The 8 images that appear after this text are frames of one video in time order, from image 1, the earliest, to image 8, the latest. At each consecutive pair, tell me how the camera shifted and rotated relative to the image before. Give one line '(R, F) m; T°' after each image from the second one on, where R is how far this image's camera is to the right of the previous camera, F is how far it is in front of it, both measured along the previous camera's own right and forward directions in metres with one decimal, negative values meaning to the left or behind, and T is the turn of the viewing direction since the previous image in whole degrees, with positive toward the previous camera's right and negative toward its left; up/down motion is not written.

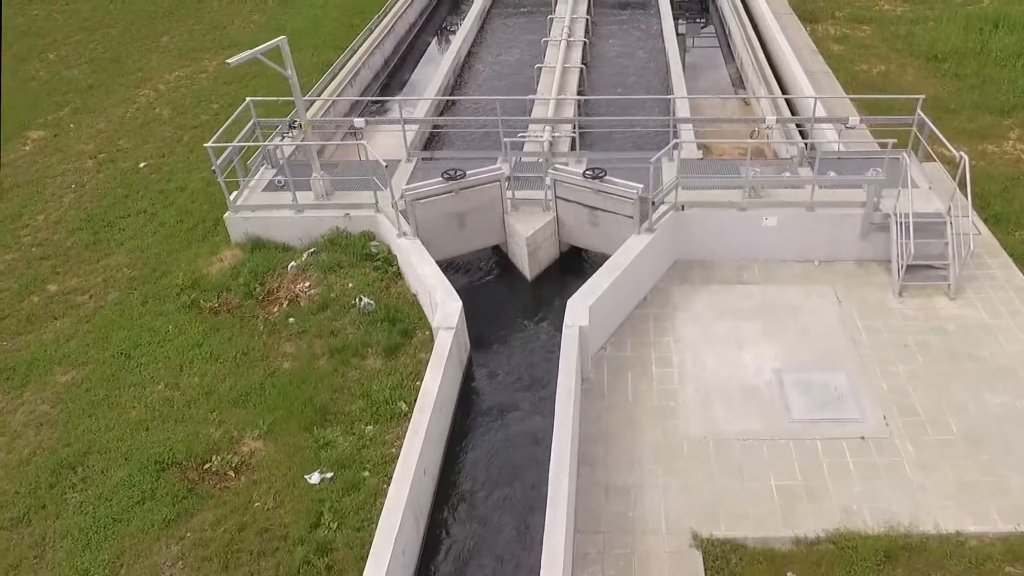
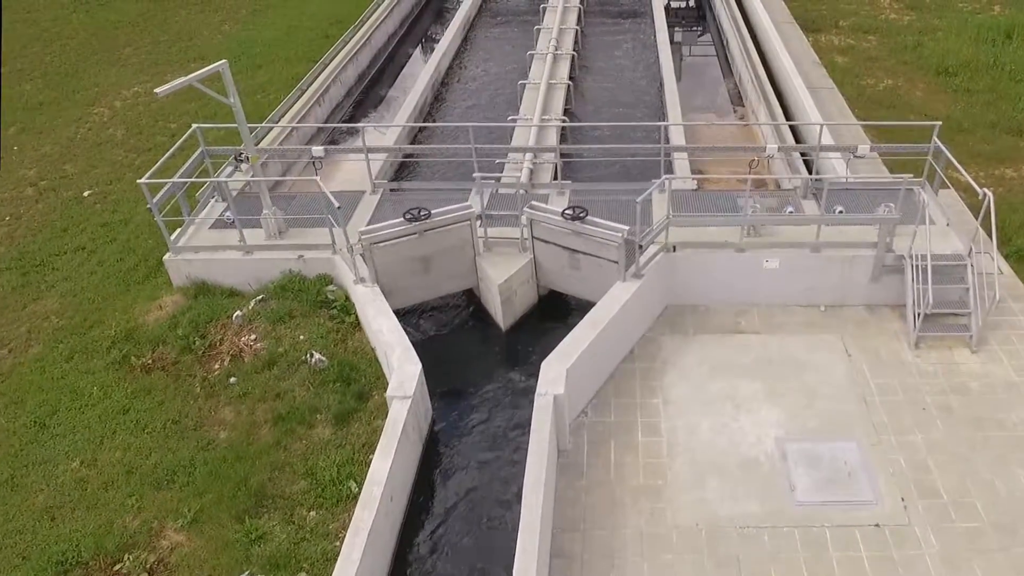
(+0.1, +0.8) m; 0°
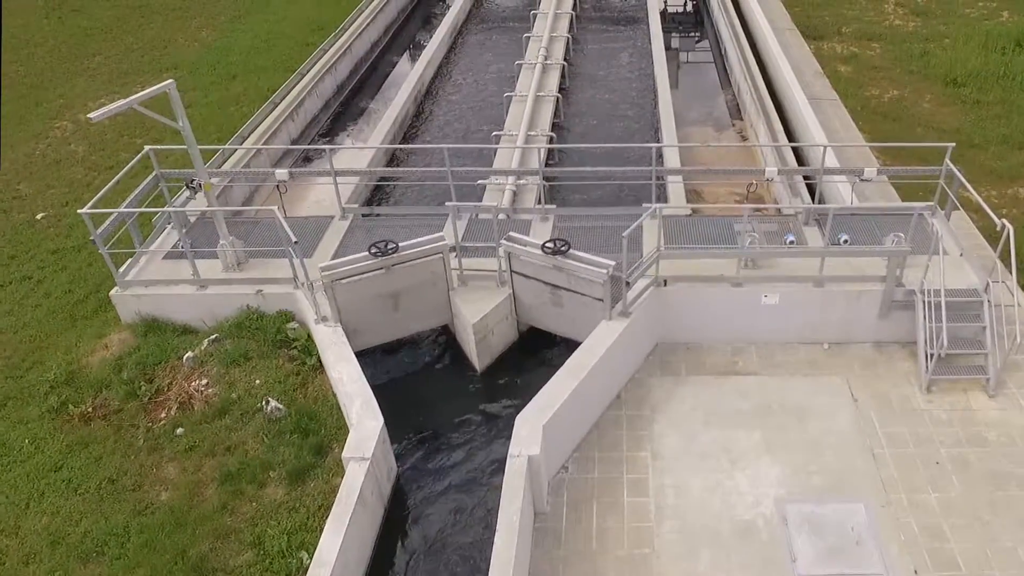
(+0.1, +0.6) m; 0°
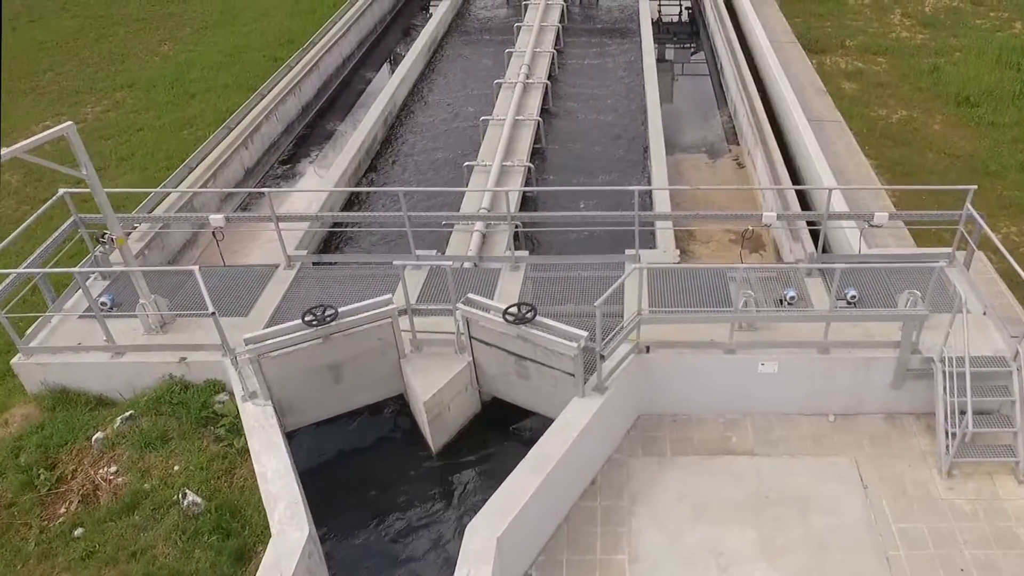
(+0.2, +0.9) m; 0°
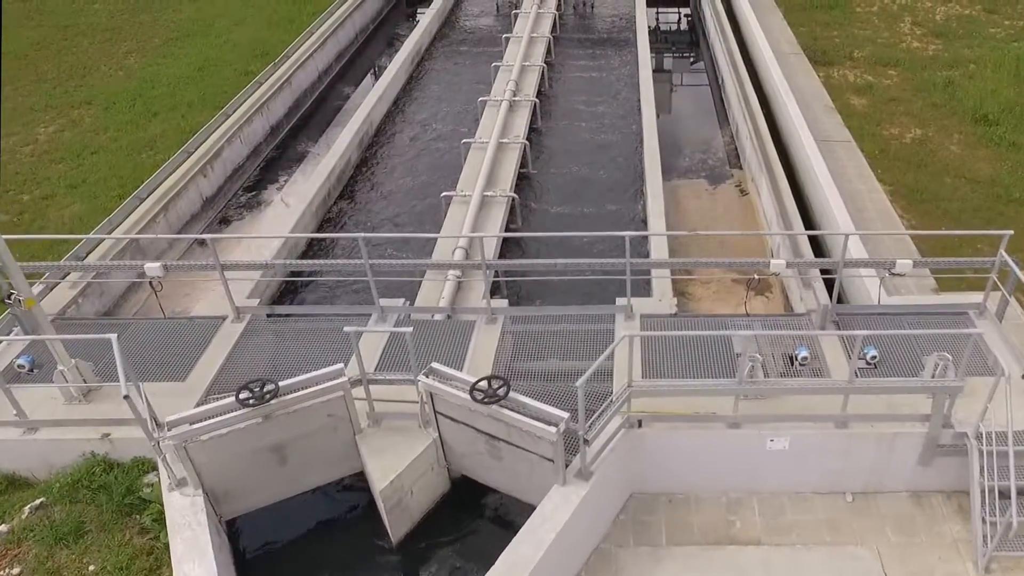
(+0.1, +0.8) m; 0°
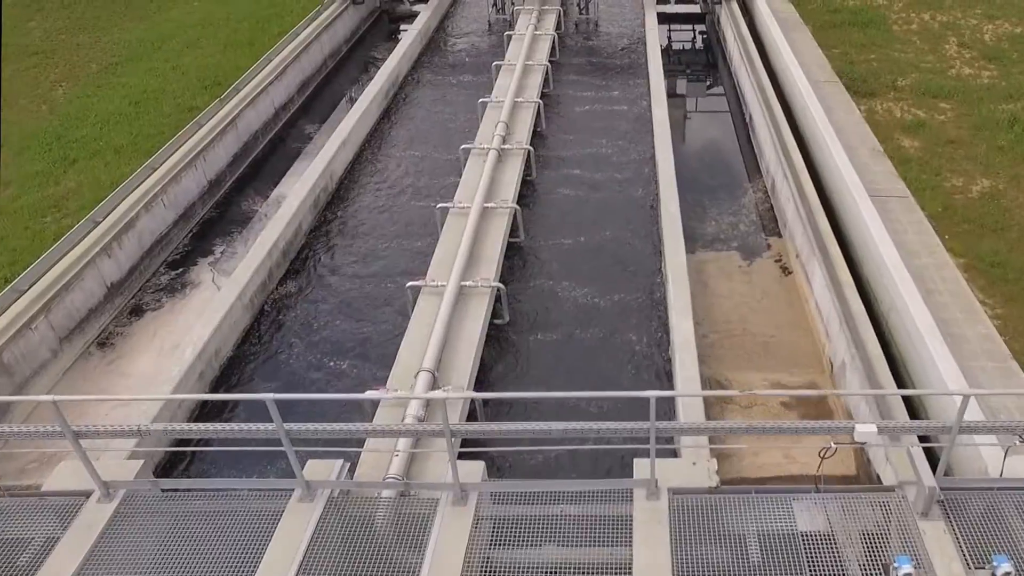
(+0.1, +1.7) m; 0°
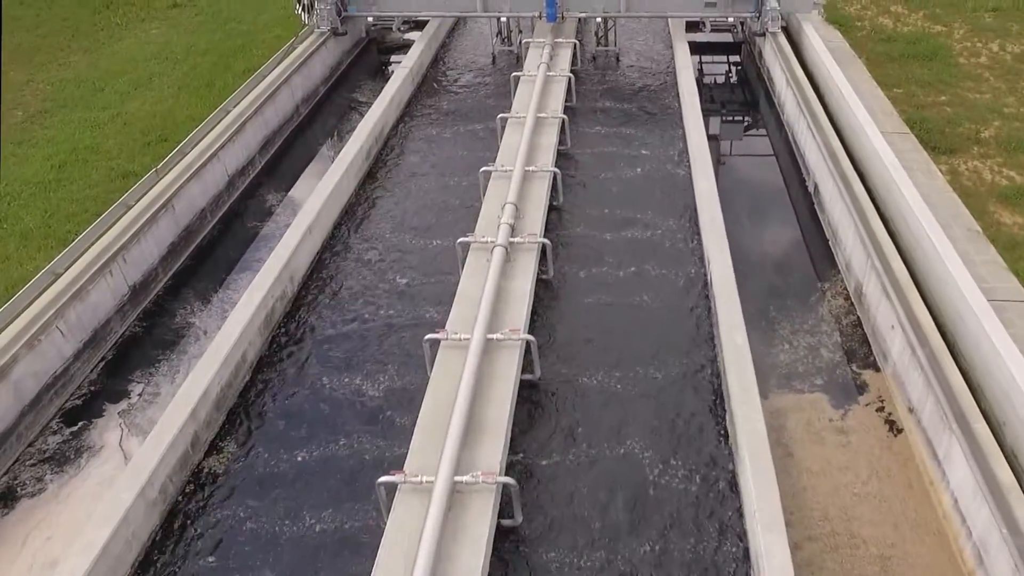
(0.0, +1.9) m; 0°
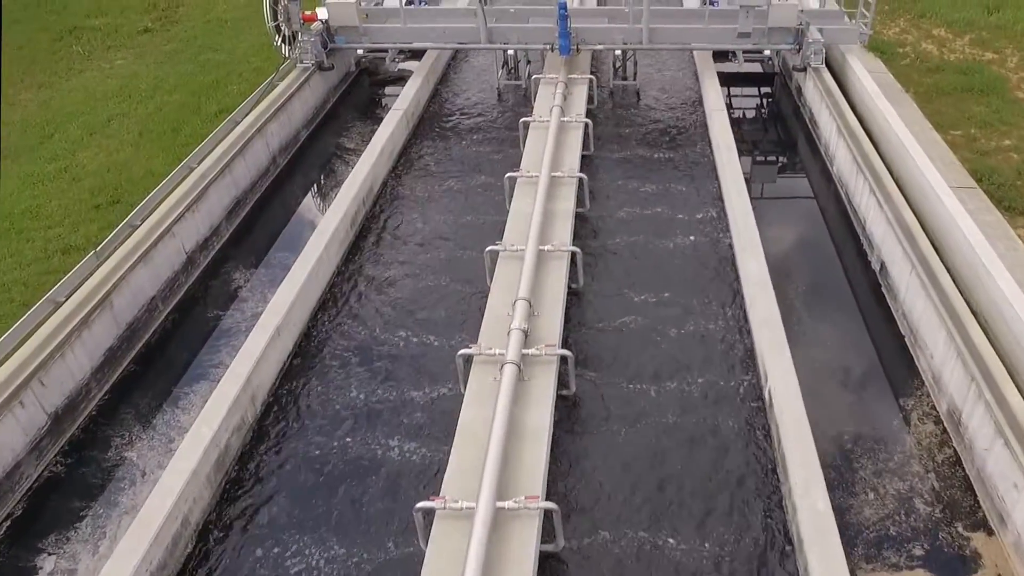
(0.0, +1.3) m; 0°
